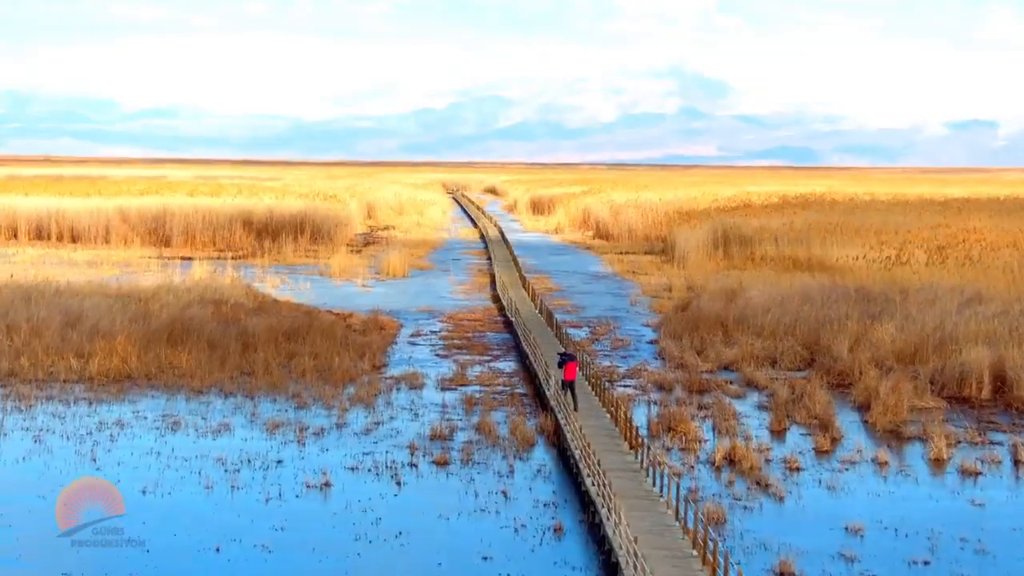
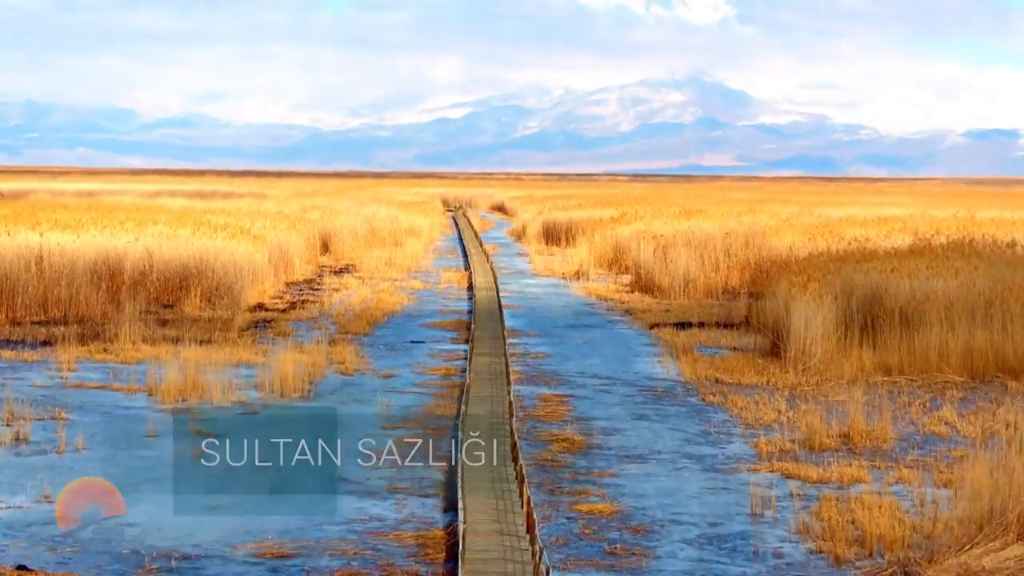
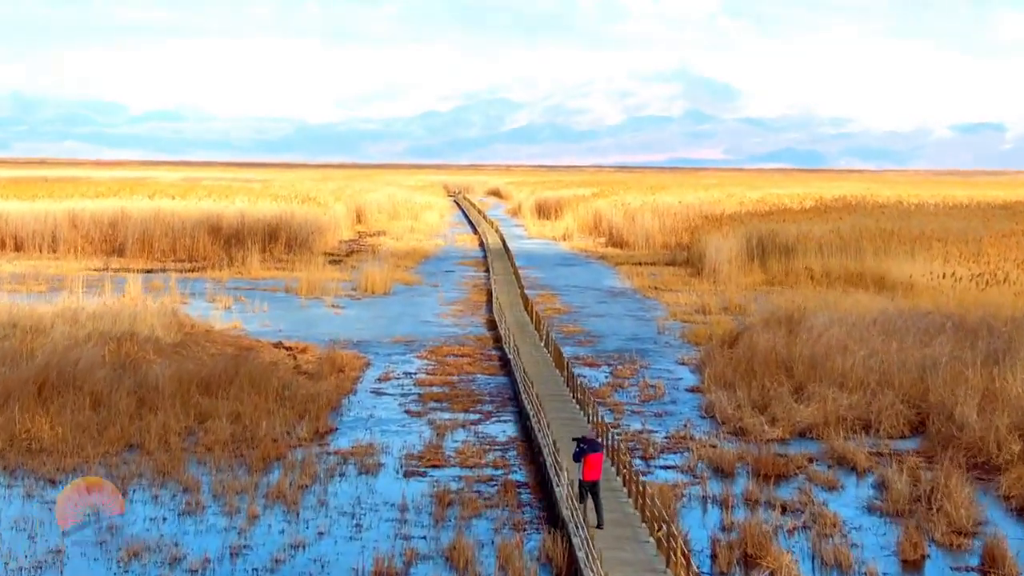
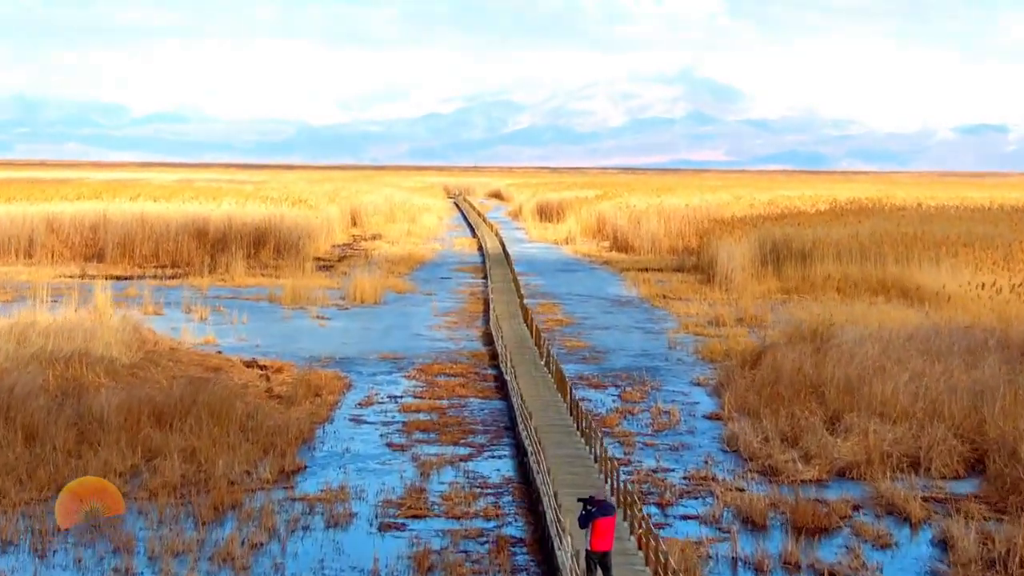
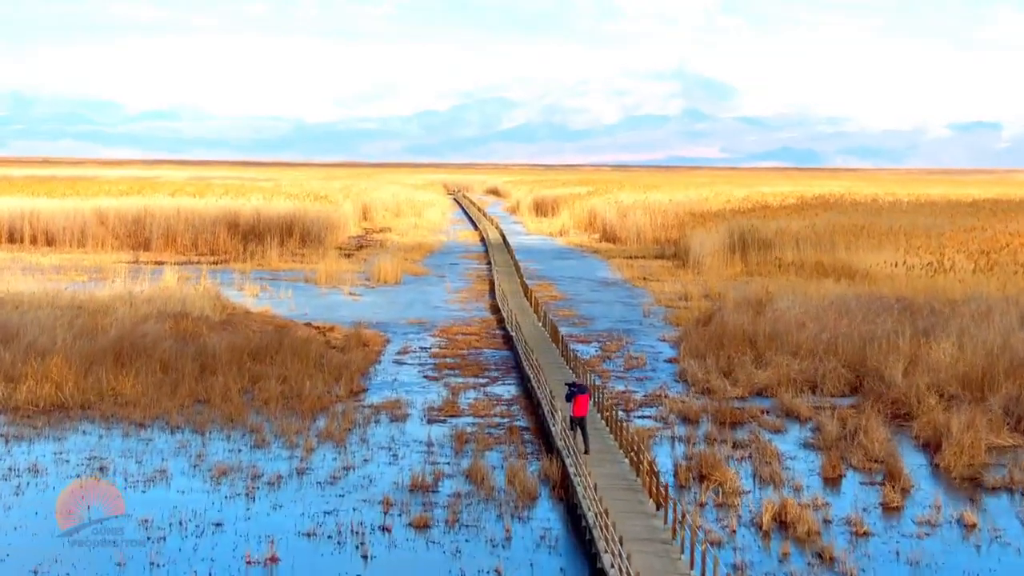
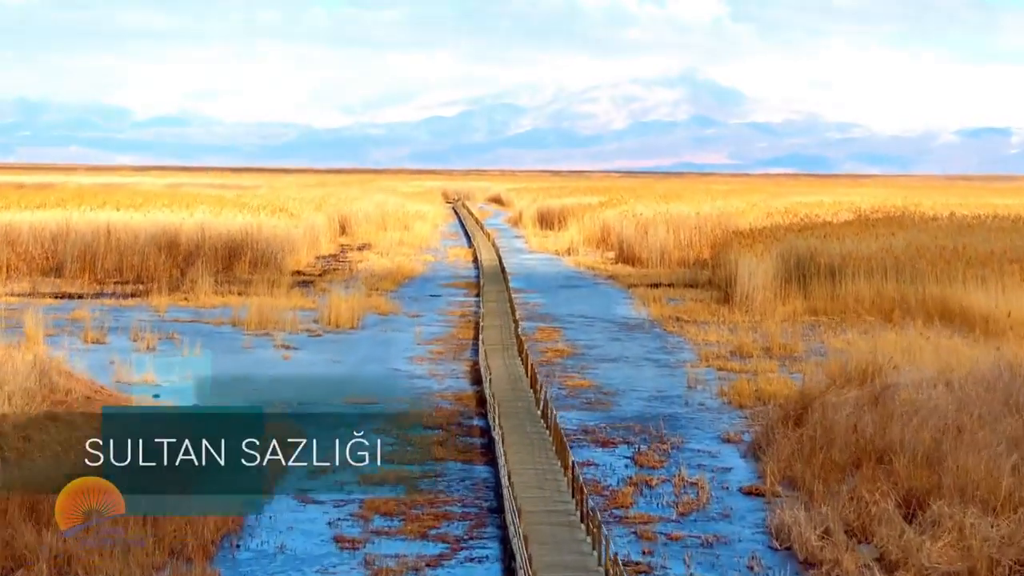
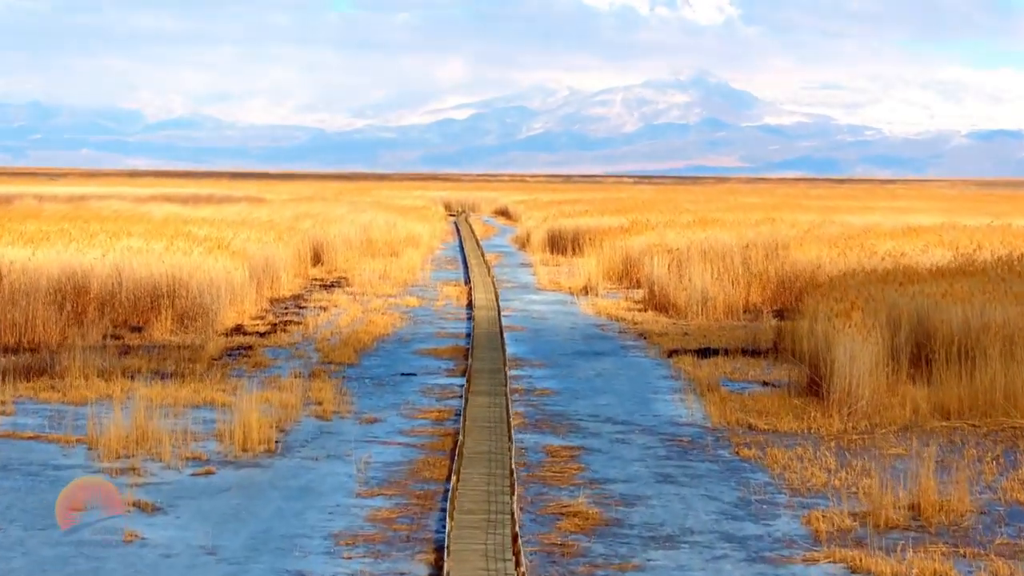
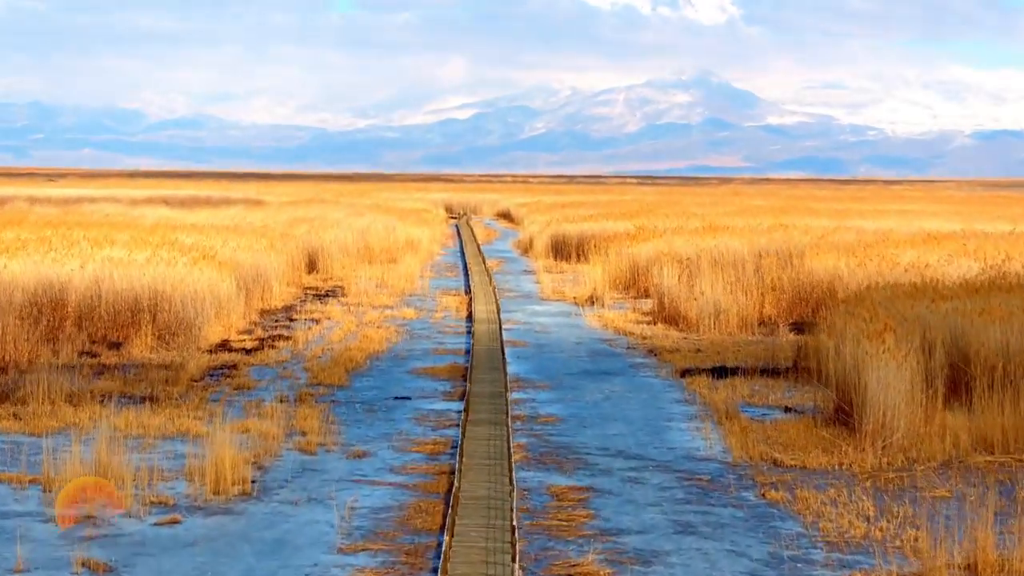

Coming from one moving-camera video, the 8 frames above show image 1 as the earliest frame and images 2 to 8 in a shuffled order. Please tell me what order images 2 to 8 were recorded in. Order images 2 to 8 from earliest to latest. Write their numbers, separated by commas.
5, 3, 4, 6, 2, 7, 8
